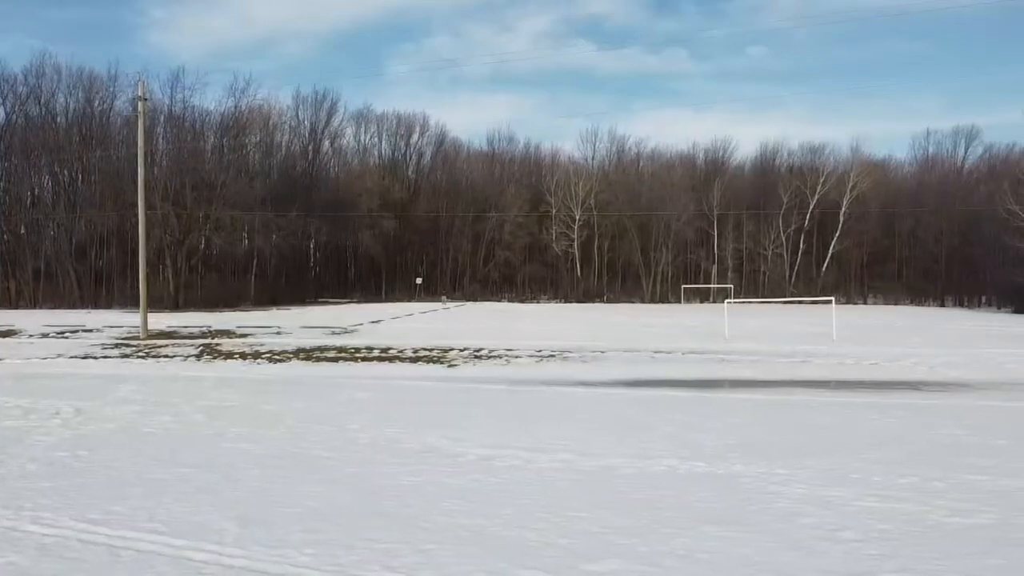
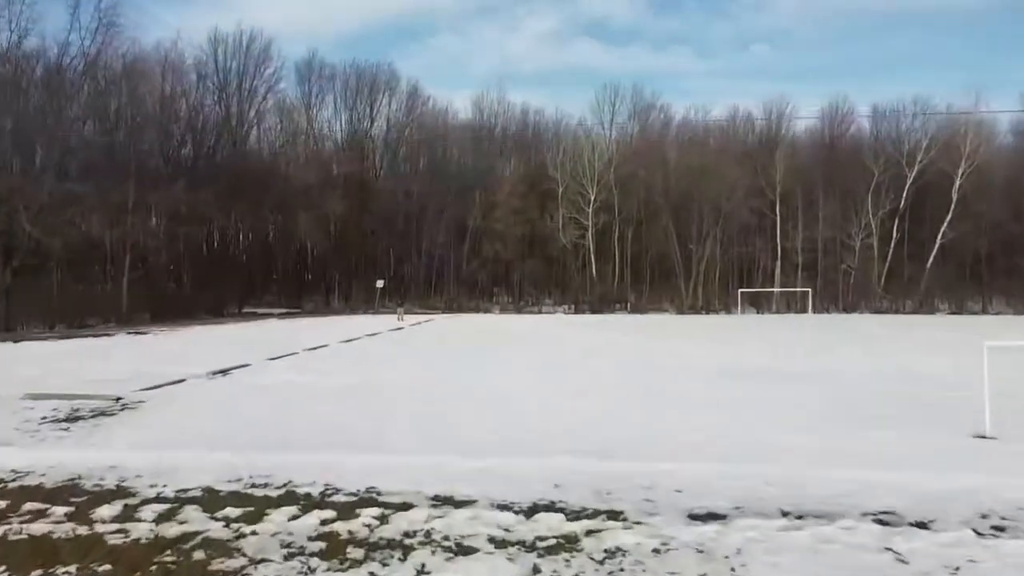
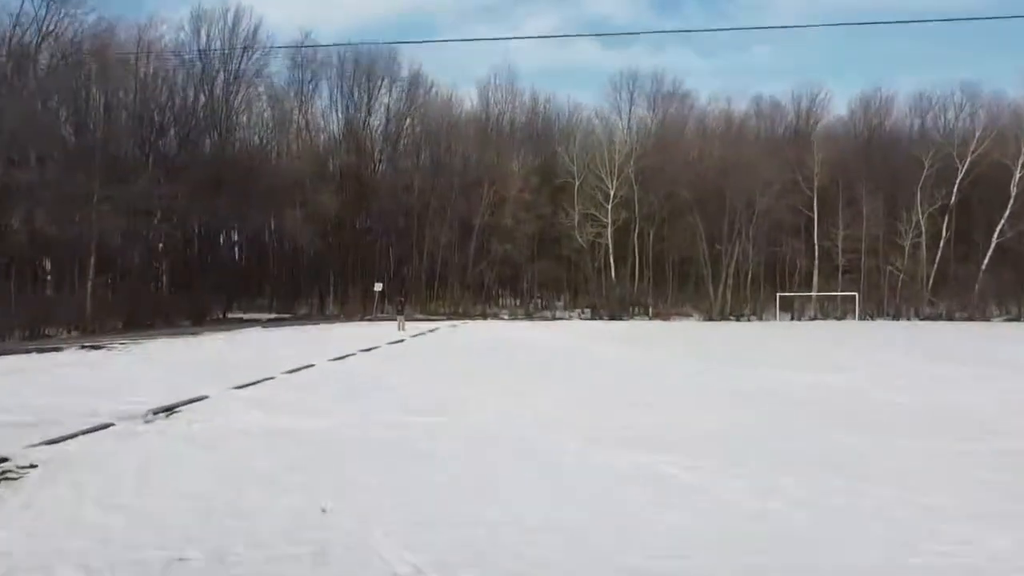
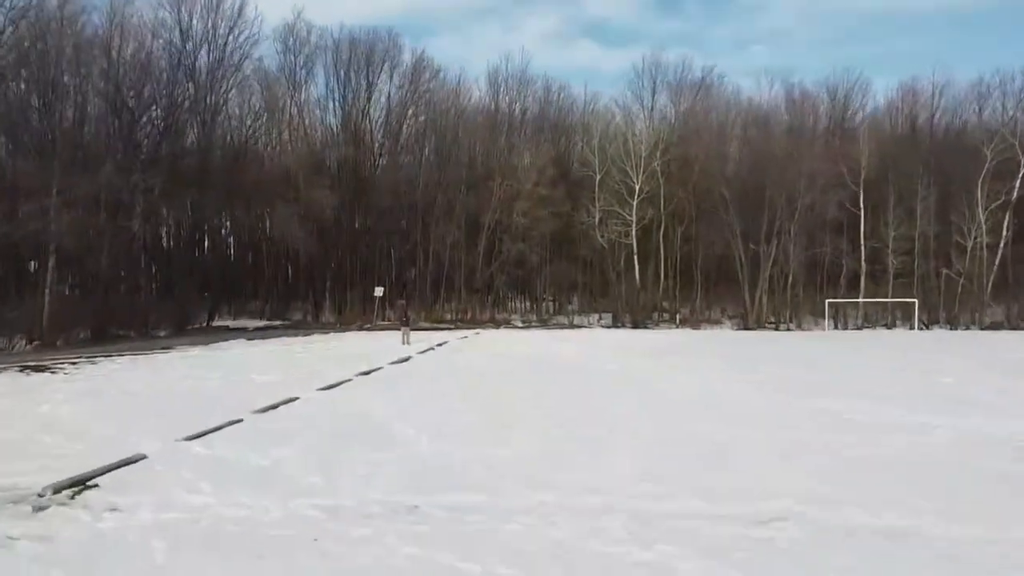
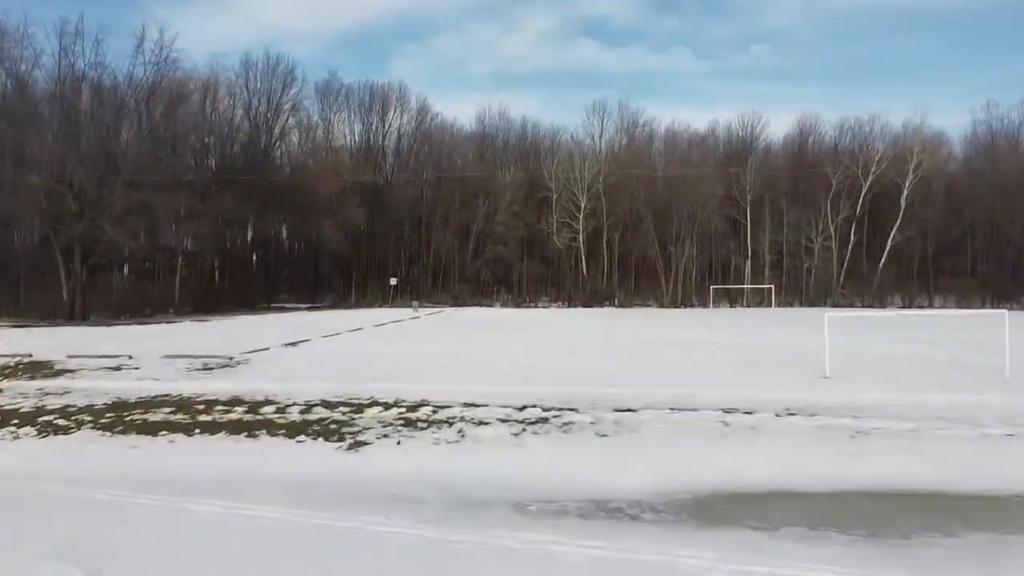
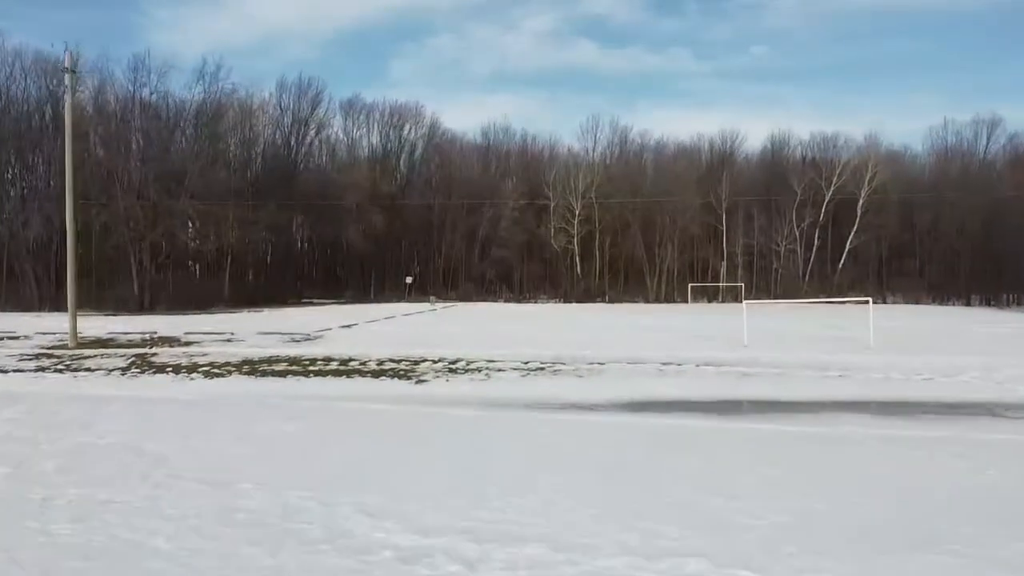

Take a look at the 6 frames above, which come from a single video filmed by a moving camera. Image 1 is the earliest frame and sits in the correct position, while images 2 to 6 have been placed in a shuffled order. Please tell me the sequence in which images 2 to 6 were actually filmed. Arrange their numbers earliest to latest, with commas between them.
6, 5, 2, 3, 4
